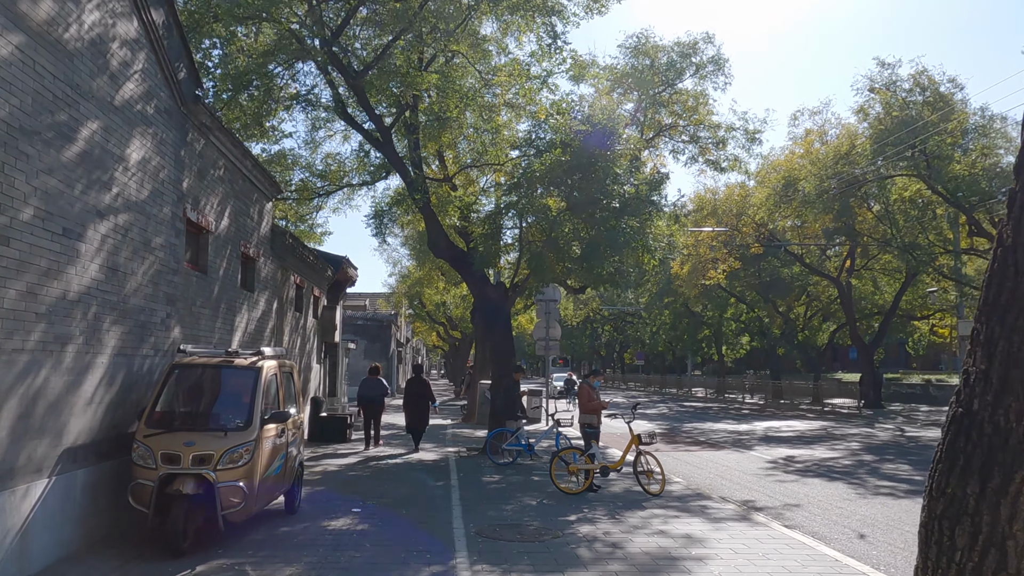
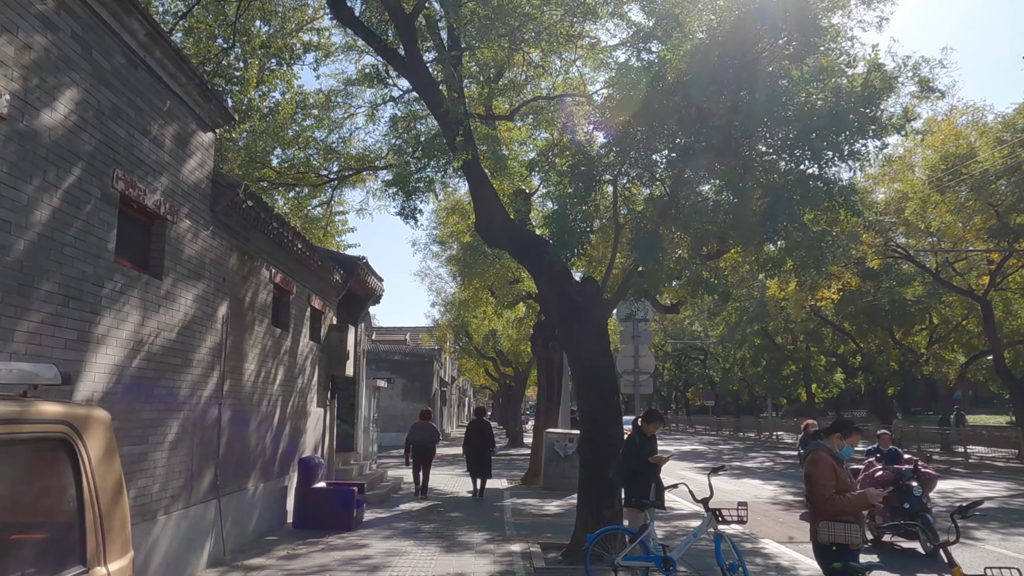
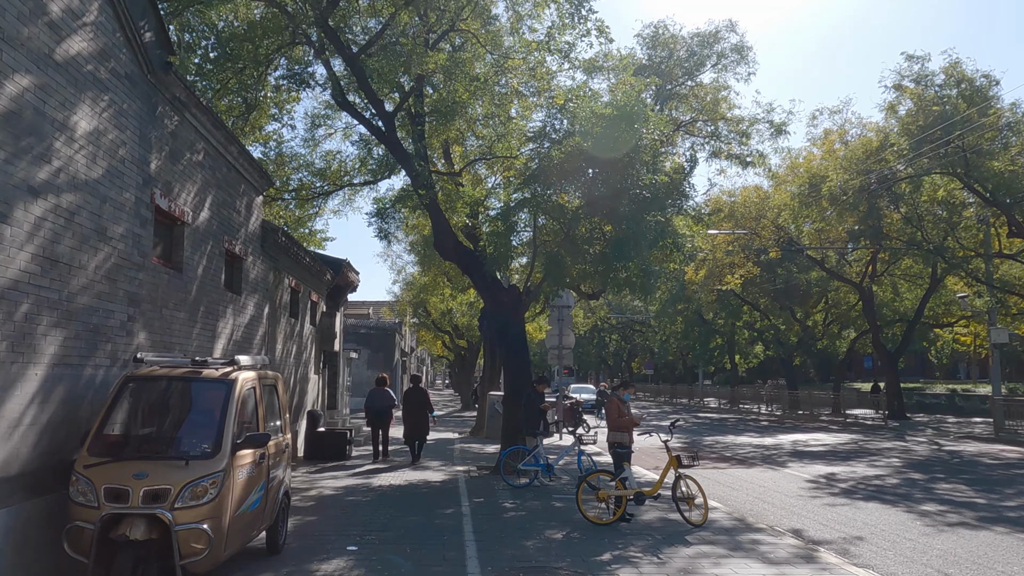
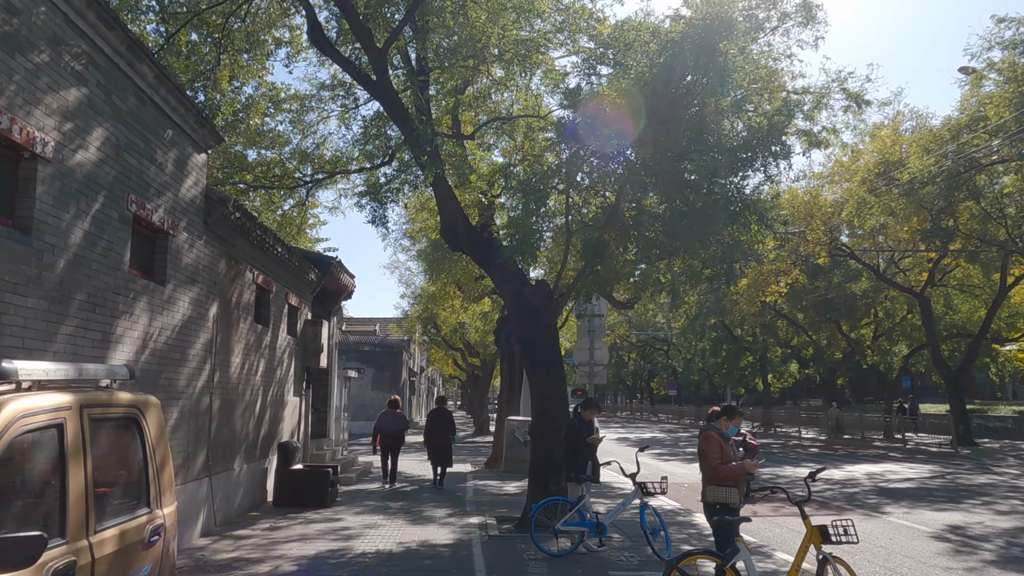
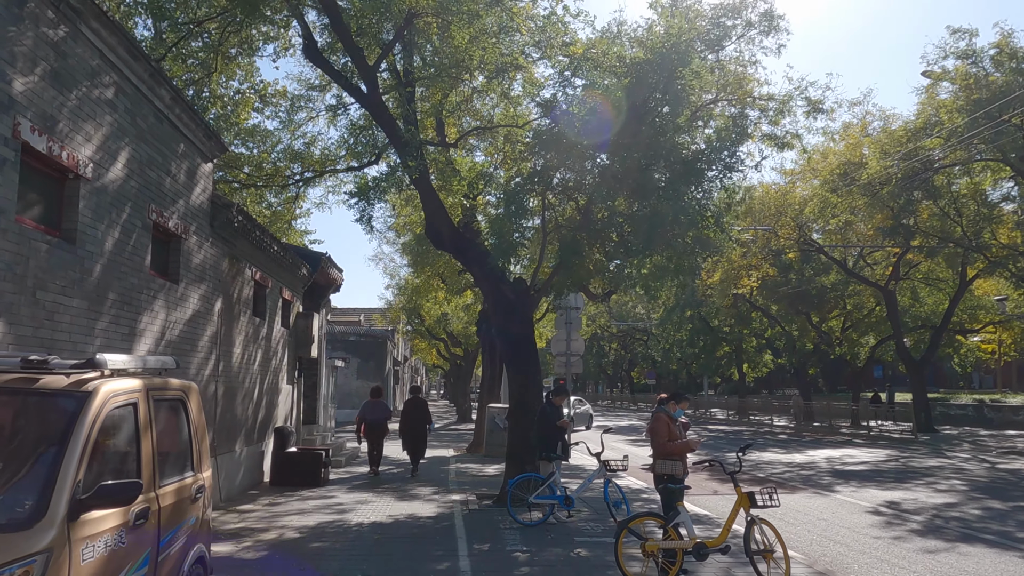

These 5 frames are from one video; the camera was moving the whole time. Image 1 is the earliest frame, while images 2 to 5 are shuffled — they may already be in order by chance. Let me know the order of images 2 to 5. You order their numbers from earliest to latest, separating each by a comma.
3, 5, 4, 2
